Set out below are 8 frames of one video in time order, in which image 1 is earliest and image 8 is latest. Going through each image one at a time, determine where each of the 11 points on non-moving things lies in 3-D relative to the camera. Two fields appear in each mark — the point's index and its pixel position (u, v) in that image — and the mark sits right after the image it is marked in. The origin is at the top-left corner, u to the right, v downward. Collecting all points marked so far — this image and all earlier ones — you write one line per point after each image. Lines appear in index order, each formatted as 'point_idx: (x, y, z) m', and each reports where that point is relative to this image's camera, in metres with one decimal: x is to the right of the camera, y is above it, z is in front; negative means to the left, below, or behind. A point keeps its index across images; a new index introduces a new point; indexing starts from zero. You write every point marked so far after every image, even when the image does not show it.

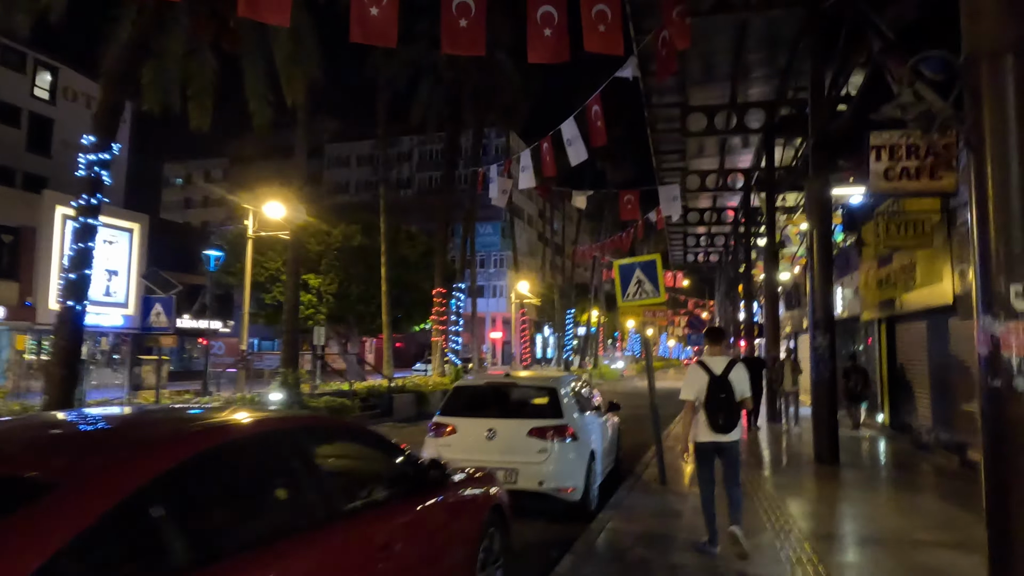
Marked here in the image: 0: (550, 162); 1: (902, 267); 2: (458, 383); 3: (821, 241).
0: (+1.1, +3.4, +18.0) m
1: (+7.1, +0.4, +12.1) m
2: (-0.6, -1.1, +7.6) m
3: (+5.0, +0.8, +10.8) m
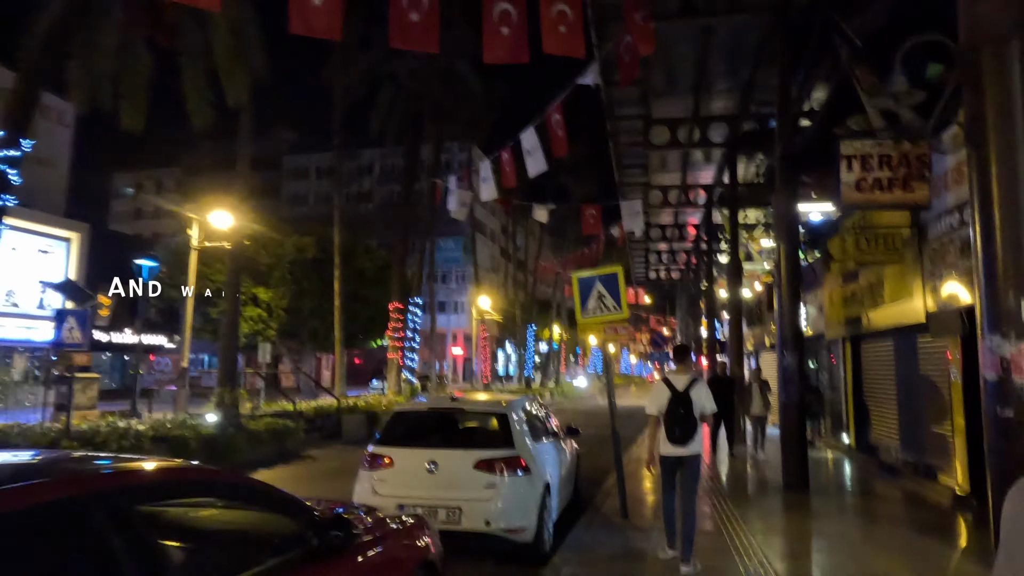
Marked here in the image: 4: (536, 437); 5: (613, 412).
0: (0.0, +3.0, +17.4) m
1: (+6.3, +0.1, +11.7) m
2: (-1.2, -1.2, +6.8) m
3: (+4.3, +0.6, +10.4) m
4: (+0.3, -1.6, +7.3) m
5: (+1.4, -1.7, +9.1) m
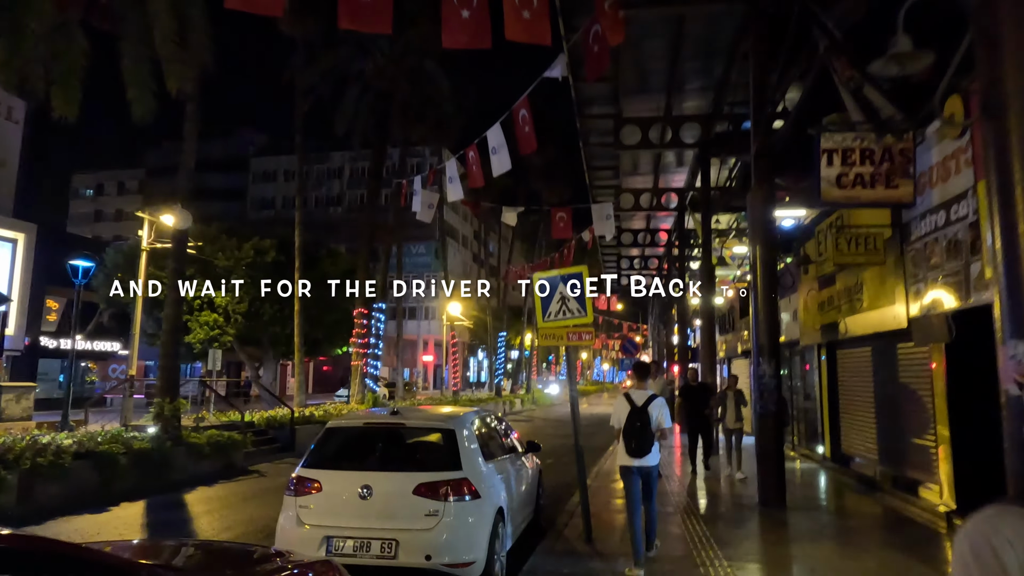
0: (-0.9, +2.9, +16.7) m
1: (+5.7, 0.0, +11.2) m
2: (-1.6, -1.2, +6.0) m
3: (+3.7, +0.5, +9.8) m
4: (-0.2, -1.6, +6.5) m
5: (+0.8, -1.7, +8.3) m
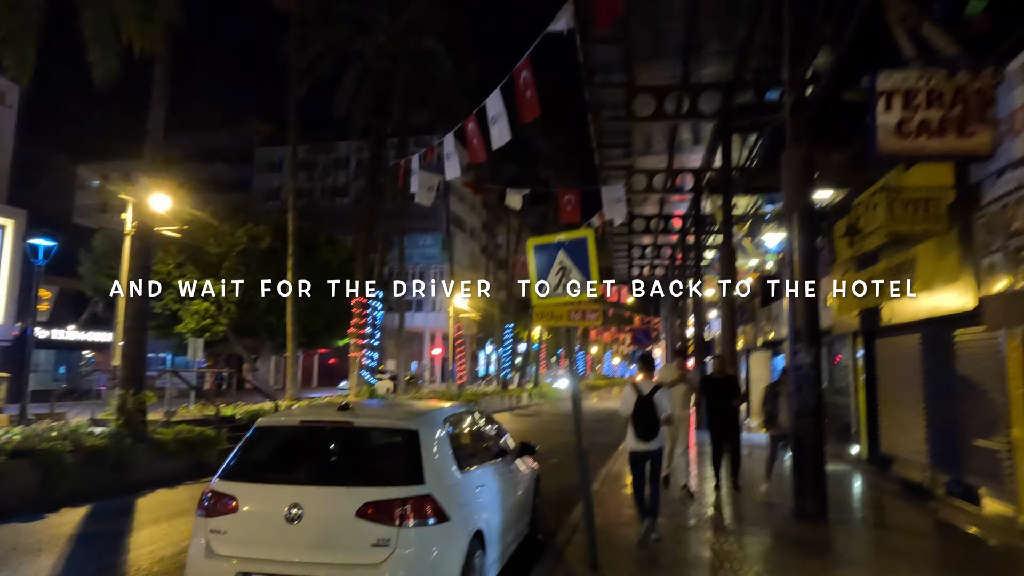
0: (-0.8, +3.3, +15.3) m
1: (+5.6, +0.3, +9.8) m
2: (-1.8, -0.9, +4.7) m
3: (+3.7, +0.8, +8.4) m
4: (-0.3, -1.4, +5.2) m
5: (+0.7, -1.4, +7.0) m
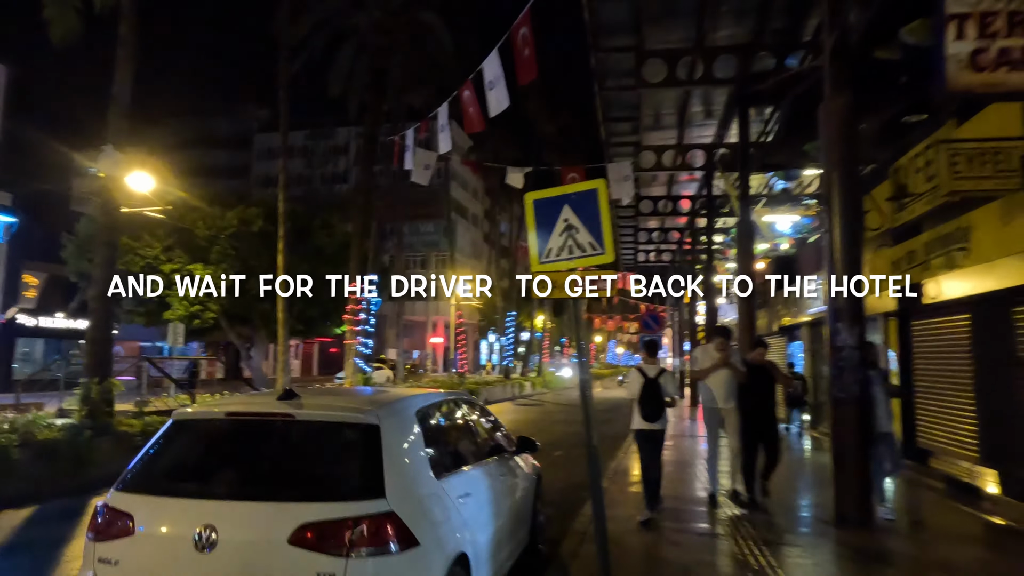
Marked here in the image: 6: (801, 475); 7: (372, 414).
0: (-0.8, +3.7, +14.2) m
1: (+5.6, +0.7, +8.7) m
2: (-1.8, -0.7, +3.6) m
3: (+3.6, +1.1, +7.3) m
4: (-0.4, -1.1, +4.2) m
5: (+0.7, -1.1, +6.0) m
6: (+4.2, -2.7, +9.8) m
7: (-0.7, -0.7, +3.5) m
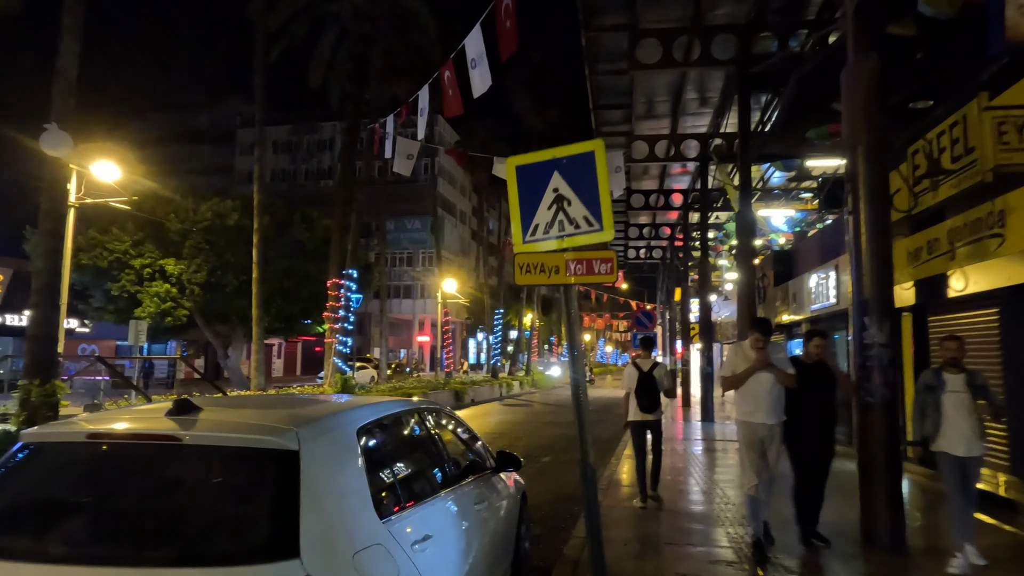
0: (-1.1, +3.8, +13.3) m
1: (+5.4, +0.8, +7.9) m
2: (-1.9, -0.6, +2.7) m
3: (+3.5, +1.2, +6.4) m
4: (-0.5, -1.0, +3.3) m
5: (+0.5, -1.0, +5.1) m
6: (+4.0, -2.6, +8.9) m
7: (-0.8, -0.6, +2.6) m
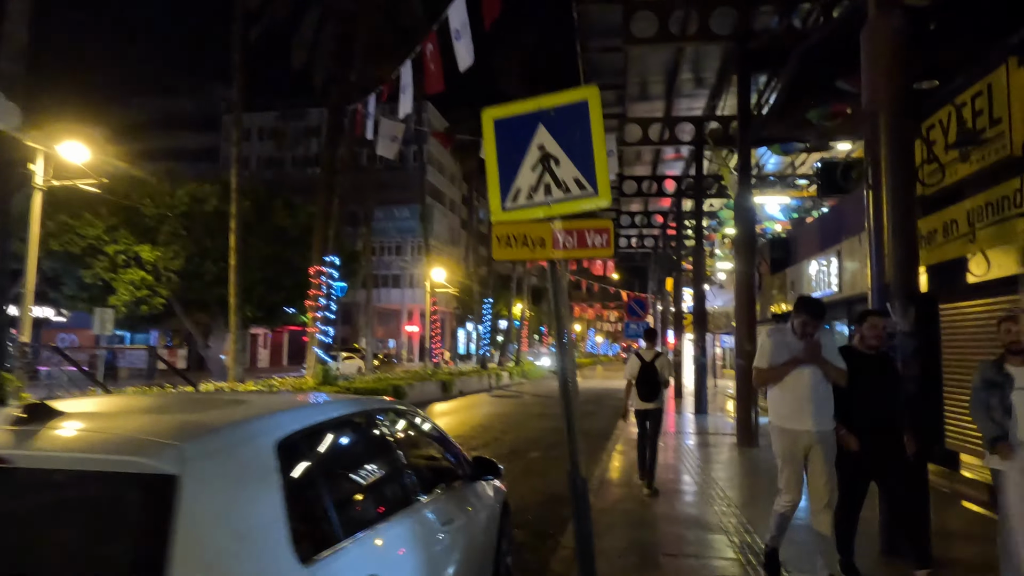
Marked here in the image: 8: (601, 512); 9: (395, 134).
0: (-1.4, +4.1, +12.5) m
1: (+5.2, +0.9, +7.3) m
2: (-2.0, -0.5, +2.0) m
3: (+3.3, +1.4, +5.8) m
4: (-0.6, -0.9, +2.6) m
5: (+0.4, -0.9, +4.4) m
6: (+3.8, -2.4, +8.3) m
7: (-0.9, -0.5, +1.9) m
8: (+1.0, -2.4, +7.3) m
9: (-3.1, +4.0, +17.2) m
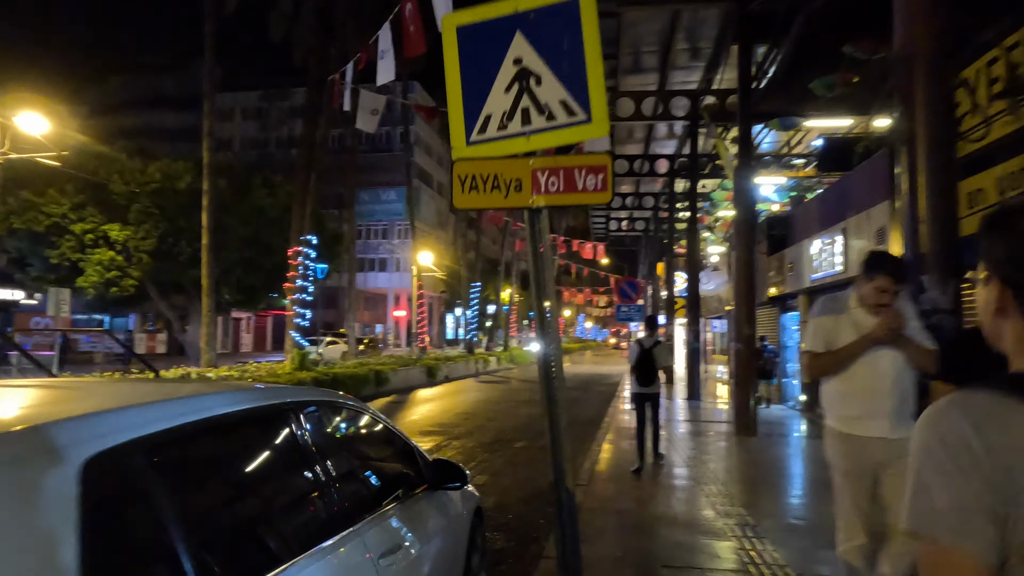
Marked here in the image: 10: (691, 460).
0: (-1.6, +4.4, +11.6) m
1: (+5.1, +1.2, +6.5) m
2: (-2.1, -0.3, +1.2) m
3: (+3.1, +1.6, +5.0) m
4: (-0.7, -0.7, +1.8) m
5: (+0.3, -0.7, +3.6) m
6: (+3.6, -2.2, +7.7) m
7: (-1.1, -0.3, +1.1) m
8: (+0.8, -2.2, +6.6) m
9: (-3.4, +4.5, +16.2) m
10: (+2.6, -2.5, +9.6) m
